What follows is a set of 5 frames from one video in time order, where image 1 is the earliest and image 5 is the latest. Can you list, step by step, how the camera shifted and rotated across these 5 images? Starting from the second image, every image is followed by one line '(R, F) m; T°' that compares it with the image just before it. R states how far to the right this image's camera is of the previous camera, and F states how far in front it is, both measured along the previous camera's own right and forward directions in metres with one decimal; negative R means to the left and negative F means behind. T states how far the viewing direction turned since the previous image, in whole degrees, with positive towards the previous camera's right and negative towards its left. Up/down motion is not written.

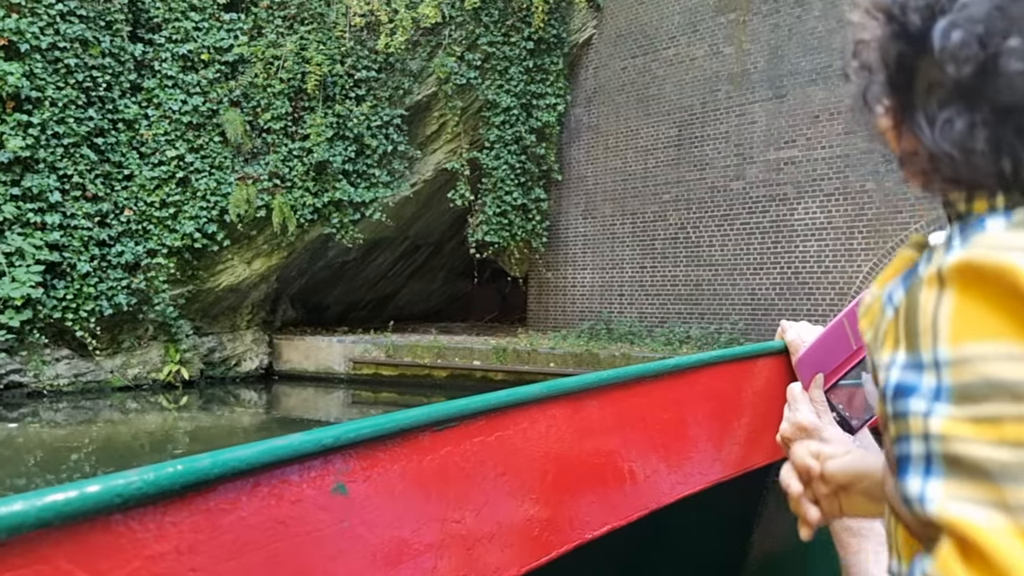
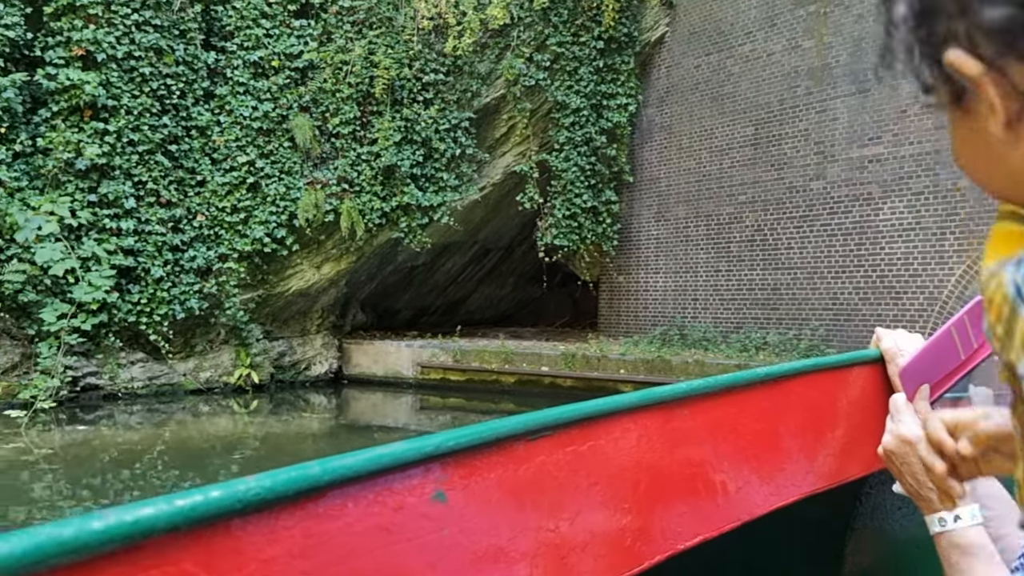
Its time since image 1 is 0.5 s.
(0.0, +0.3) m; -6°
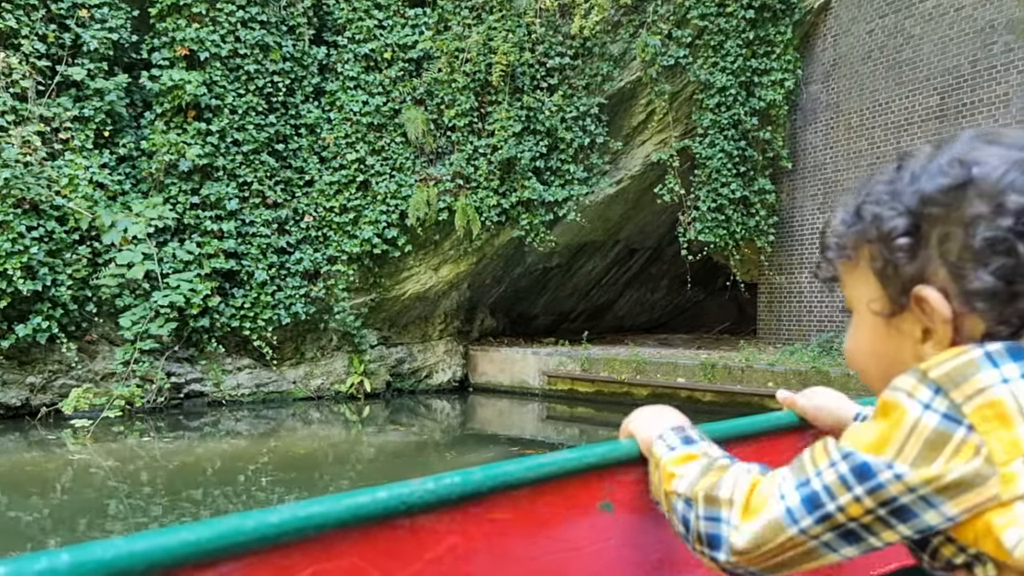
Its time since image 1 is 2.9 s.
(+0.3, +1.0) m; -12°
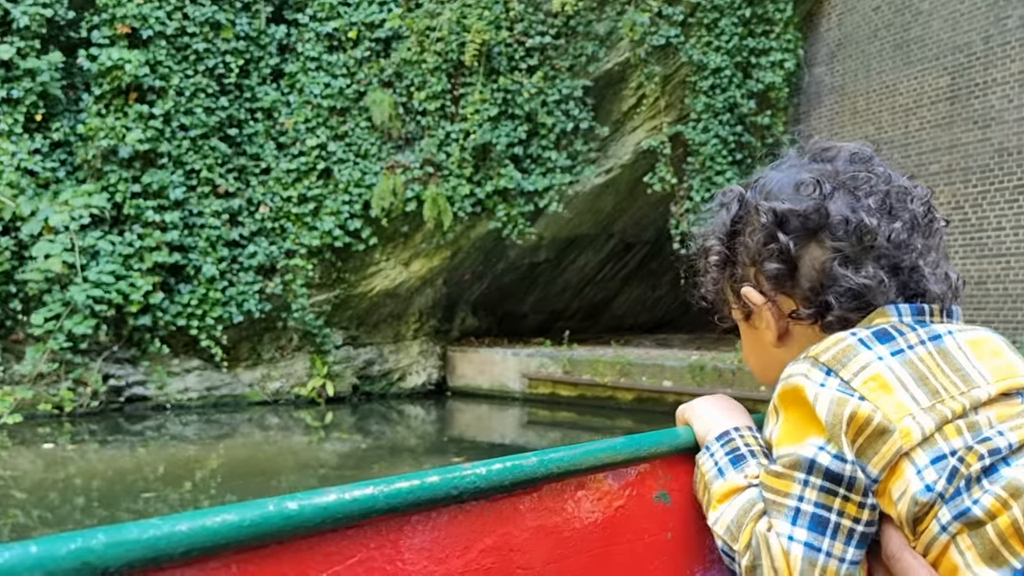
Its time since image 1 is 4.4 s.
(+0.4, +0.6) m; -1°
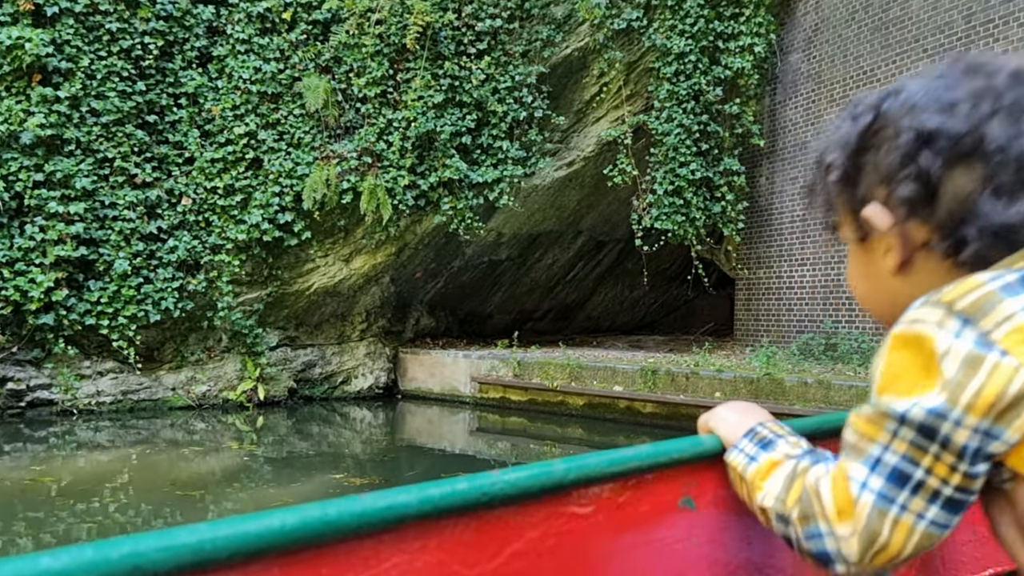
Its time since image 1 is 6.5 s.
(+0.6, +0.5) m; 0°
